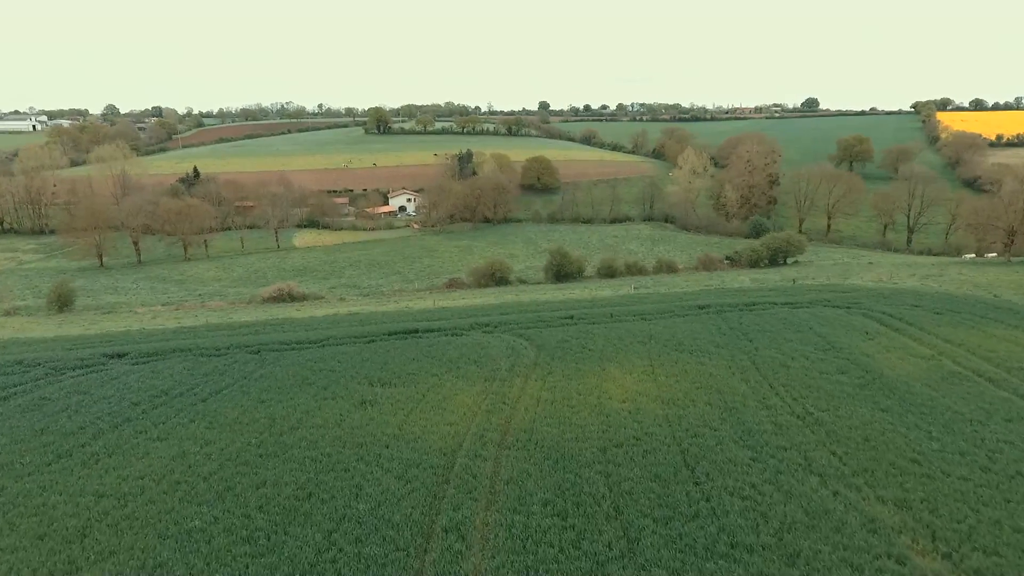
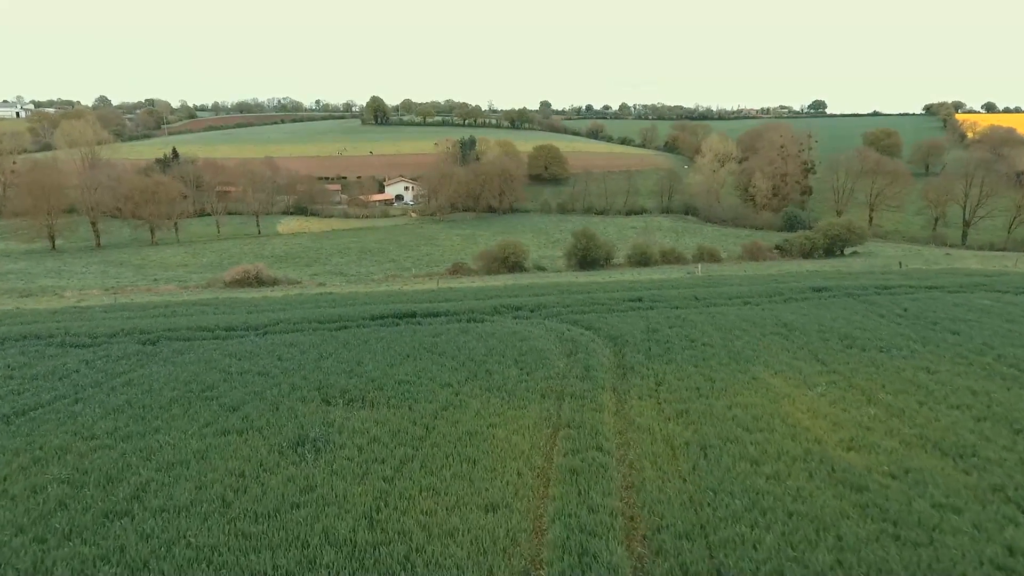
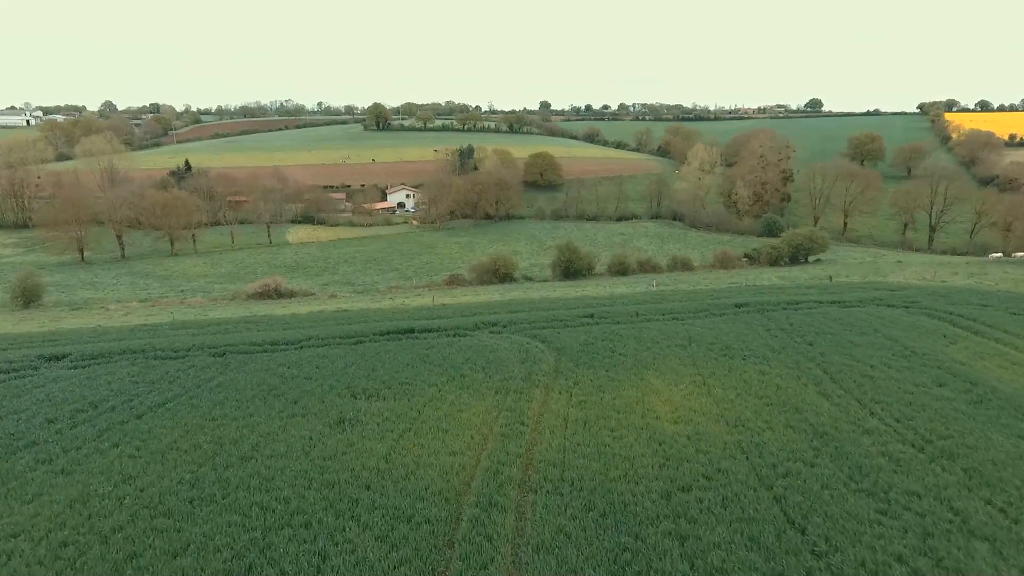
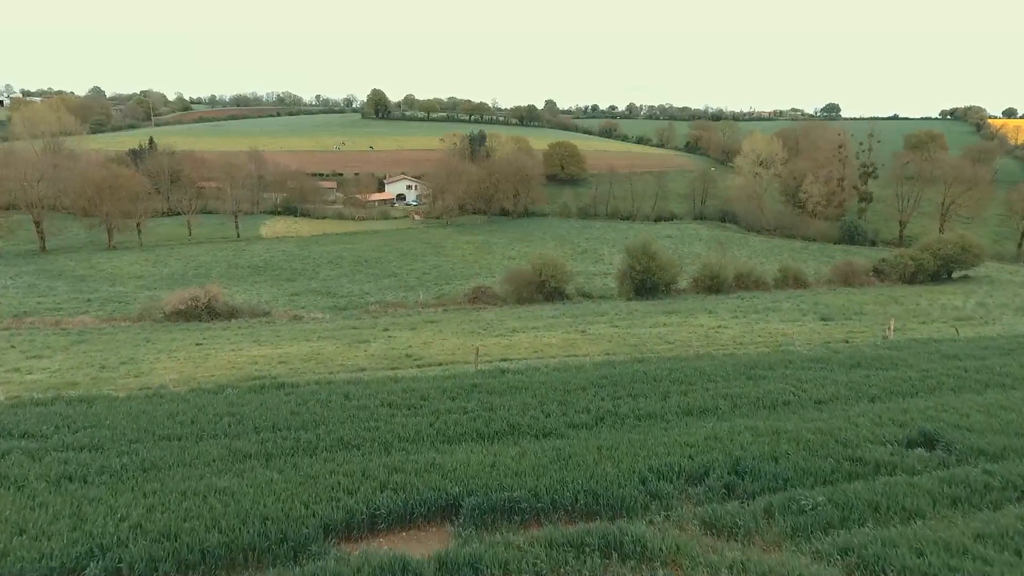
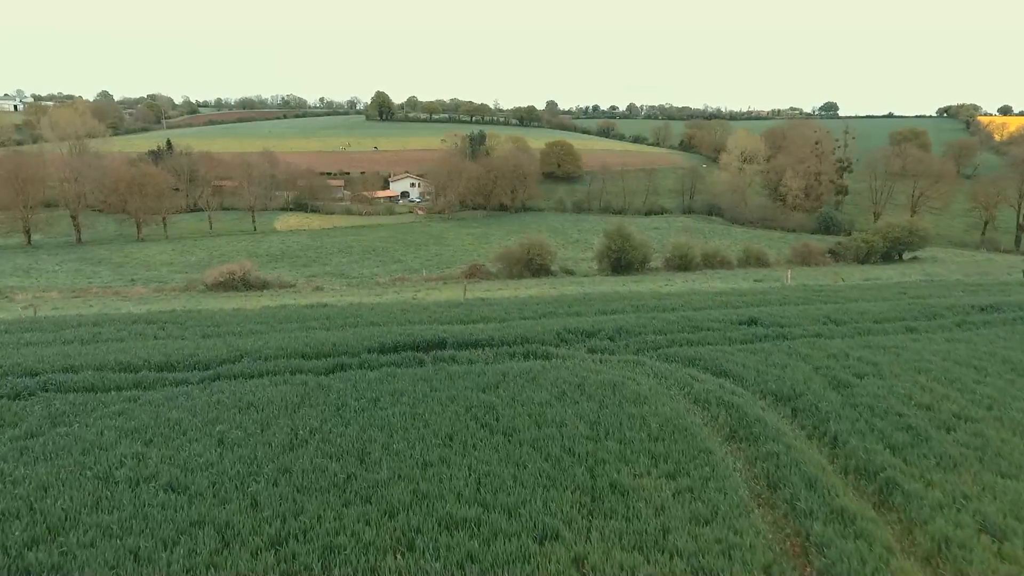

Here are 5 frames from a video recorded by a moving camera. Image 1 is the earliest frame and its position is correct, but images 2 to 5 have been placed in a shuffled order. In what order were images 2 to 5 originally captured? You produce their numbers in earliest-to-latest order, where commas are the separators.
3, 2, 5, 4
